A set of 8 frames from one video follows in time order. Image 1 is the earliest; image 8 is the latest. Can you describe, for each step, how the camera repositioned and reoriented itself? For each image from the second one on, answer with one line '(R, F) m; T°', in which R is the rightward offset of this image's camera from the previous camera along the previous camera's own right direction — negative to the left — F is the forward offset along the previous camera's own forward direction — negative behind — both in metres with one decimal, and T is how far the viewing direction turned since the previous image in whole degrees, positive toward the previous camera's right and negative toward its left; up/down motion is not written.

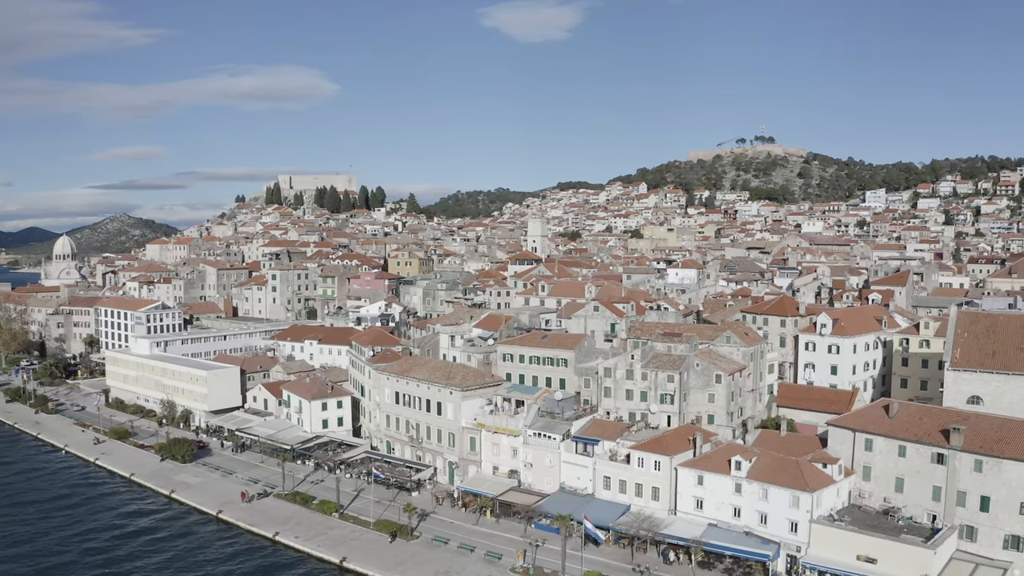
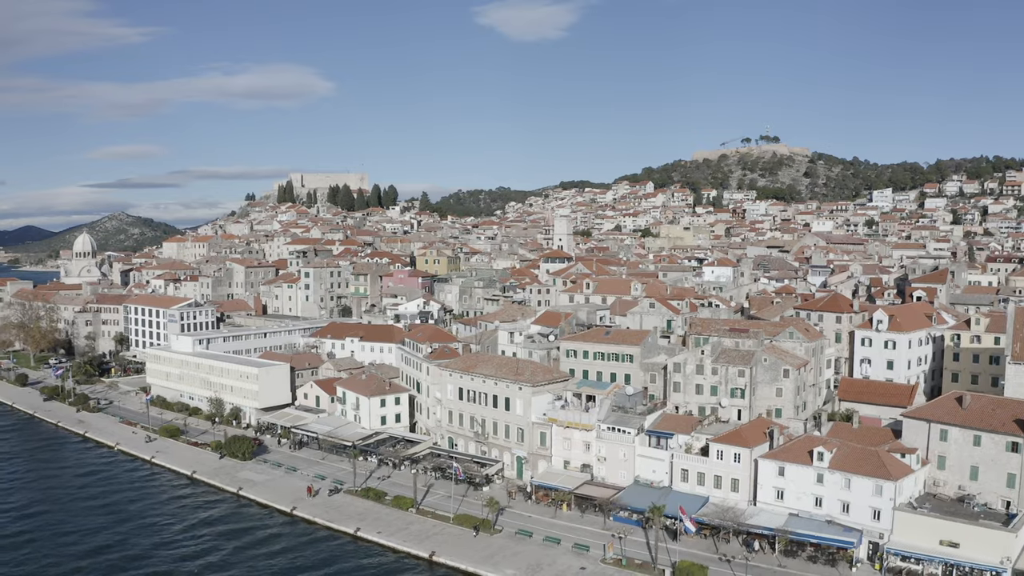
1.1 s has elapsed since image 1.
(-5.1, -0.5) m; +1°
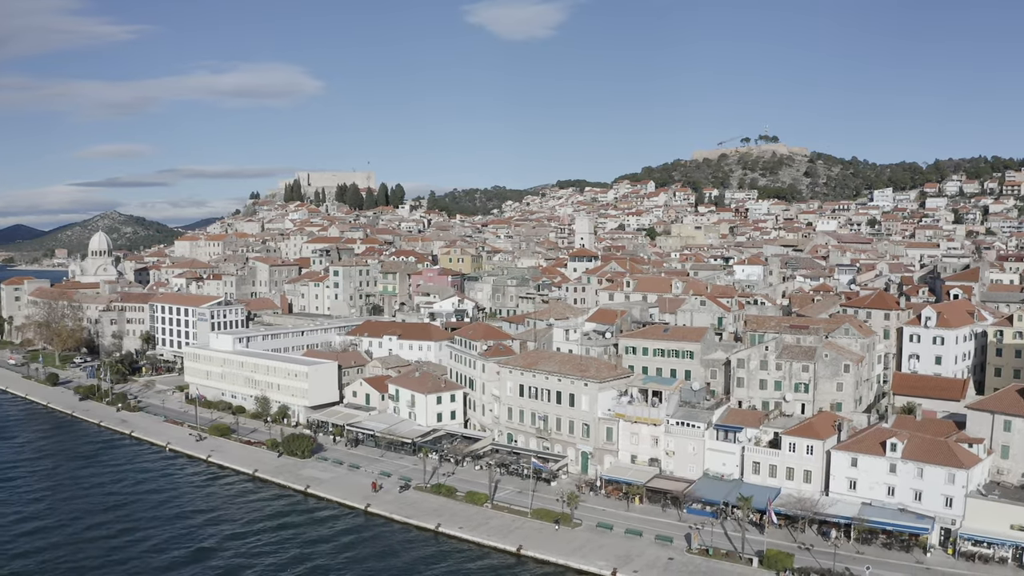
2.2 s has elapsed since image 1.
(-5.4, -0.7) m; +1°
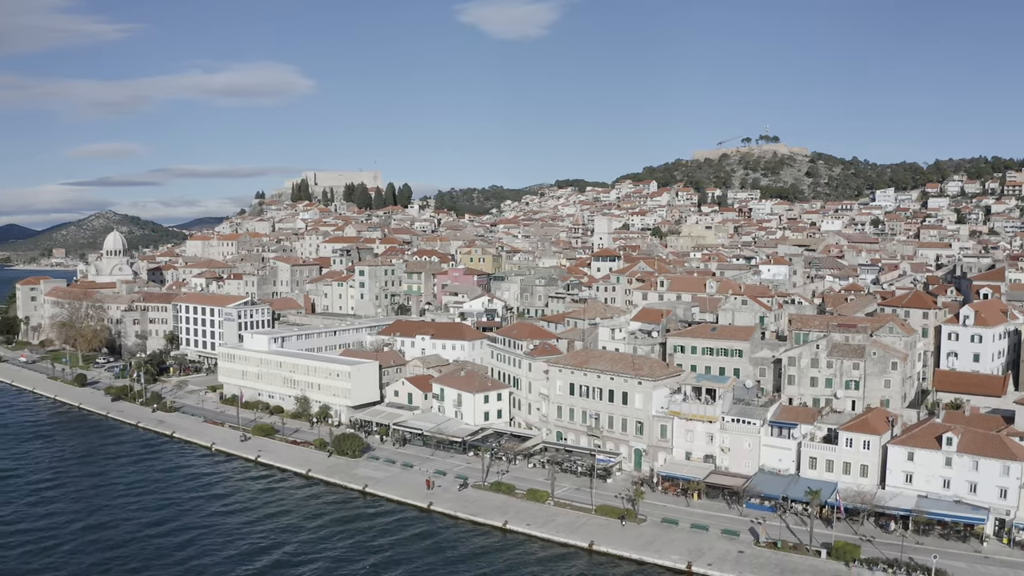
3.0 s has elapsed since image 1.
(-4.5, -0.6) m; +1°
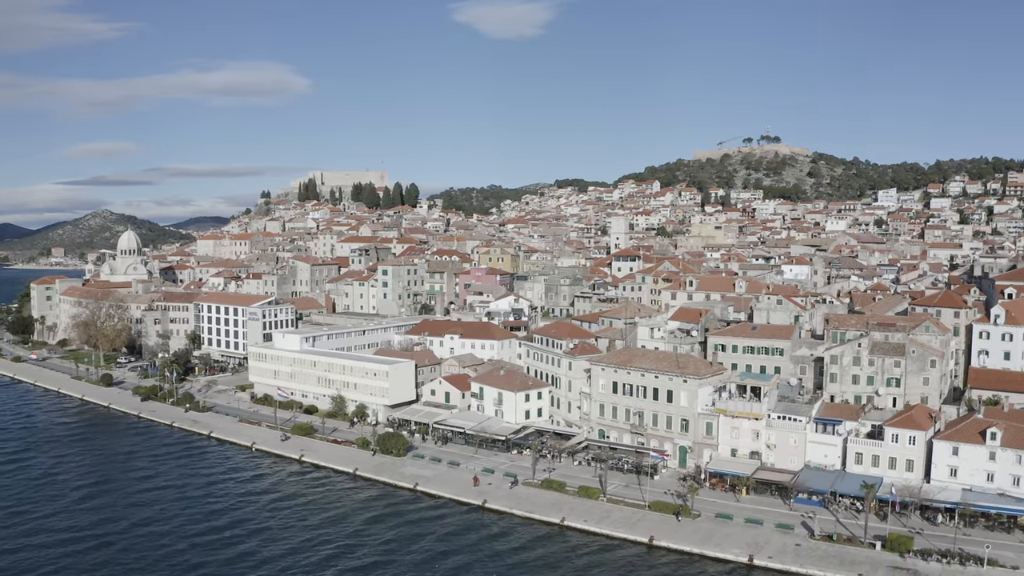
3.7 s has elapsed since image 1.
(-3.9, -0.7) m; +1°
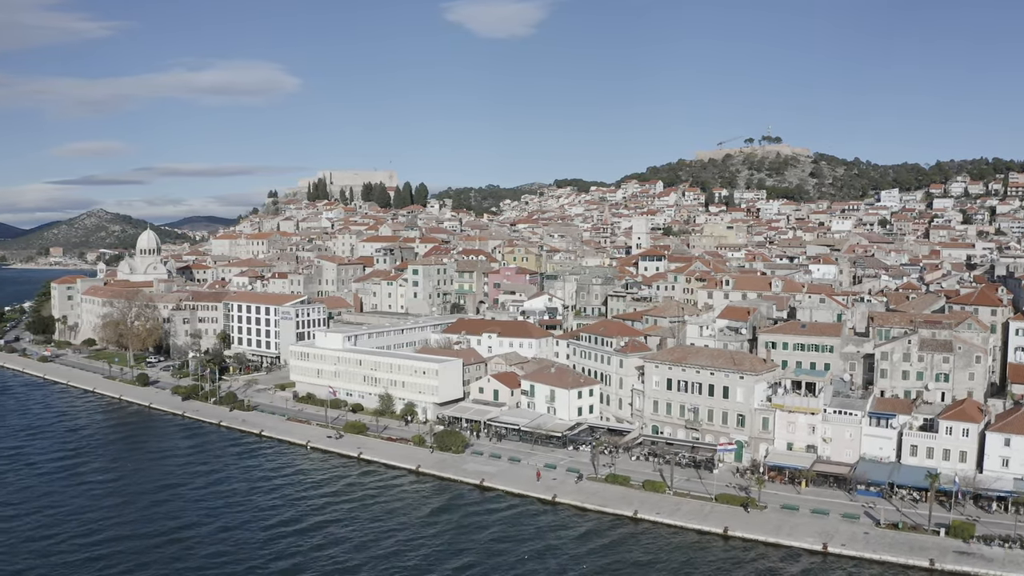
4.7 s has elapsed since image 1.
(-5.1, -1.1) m; +1°
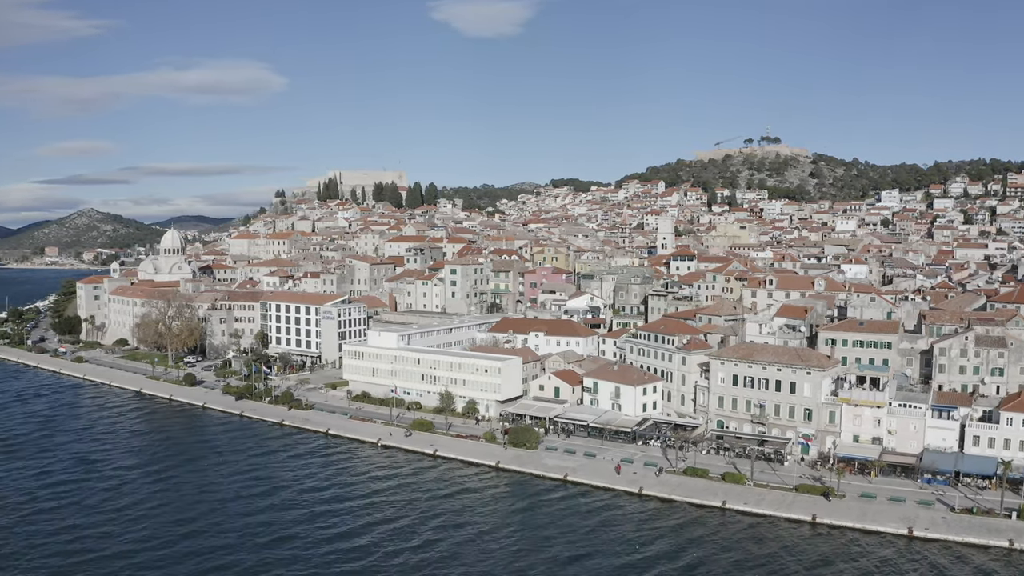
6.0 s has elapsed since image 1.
(-7.0, -1.5) m; +2°
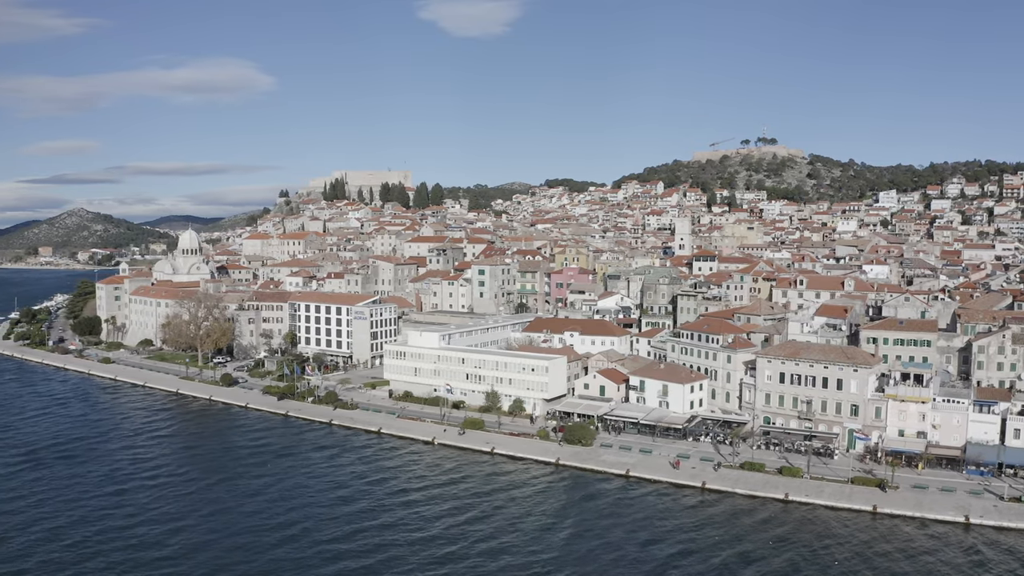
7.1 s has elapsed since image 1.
(-5.7, -1.4) m; +2°
